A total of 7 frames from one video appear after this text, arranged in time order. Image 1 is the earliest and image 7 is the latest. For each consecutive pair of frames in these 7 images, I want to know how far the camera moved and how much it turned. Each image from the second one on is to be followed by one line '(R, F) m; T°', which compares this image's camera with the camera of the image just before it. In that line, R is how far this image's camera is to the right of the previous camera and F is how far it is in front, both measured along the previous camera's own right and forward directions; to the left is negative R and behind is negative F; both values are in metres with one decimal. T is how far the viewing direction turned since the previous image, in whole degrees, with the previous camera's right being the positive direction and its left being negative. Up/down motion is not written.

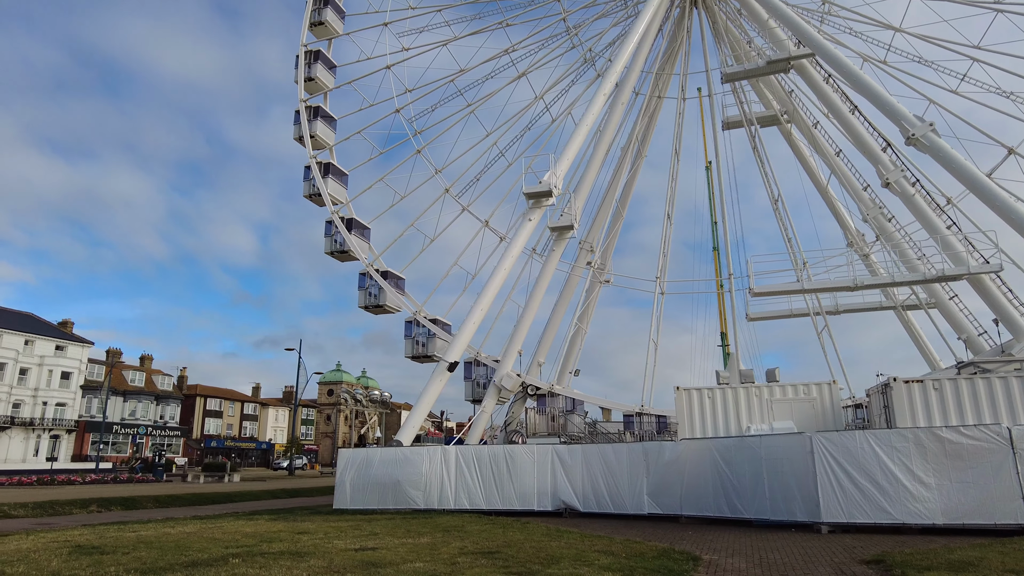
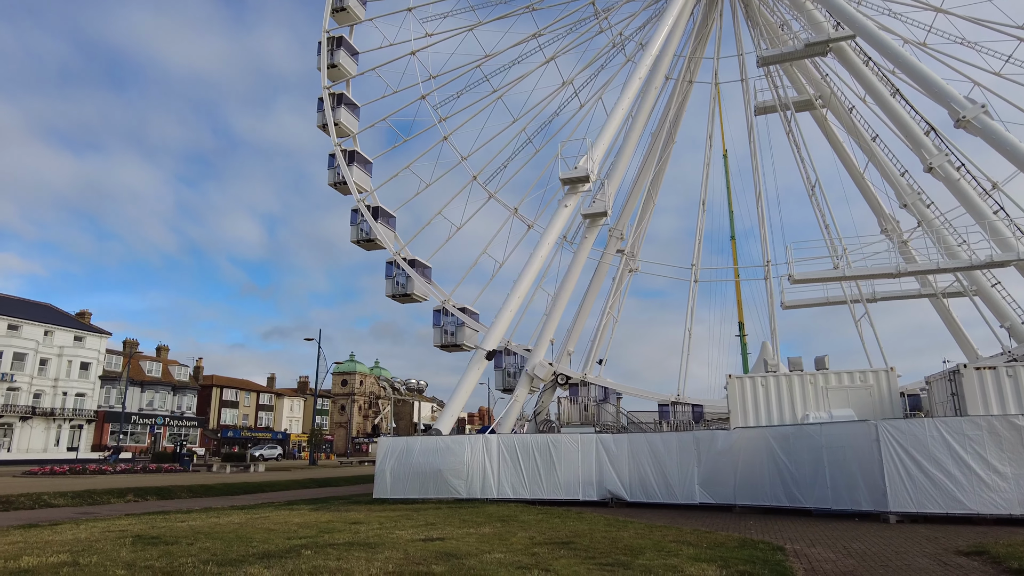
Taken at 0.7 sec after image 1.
(-1.1, +0.3) m; -1°
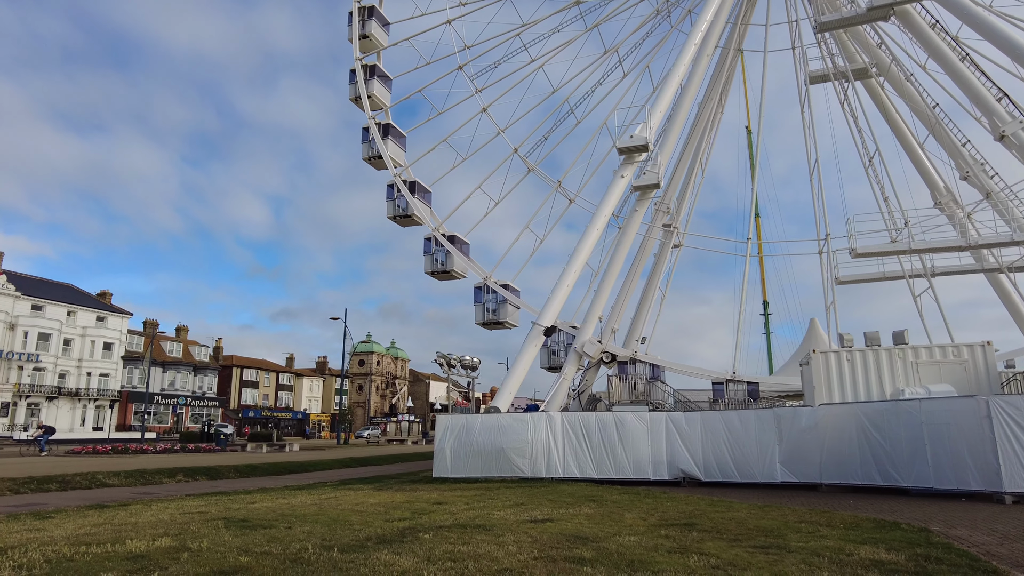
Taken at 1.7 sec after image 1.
(-1.6, +0.7) m; 0°
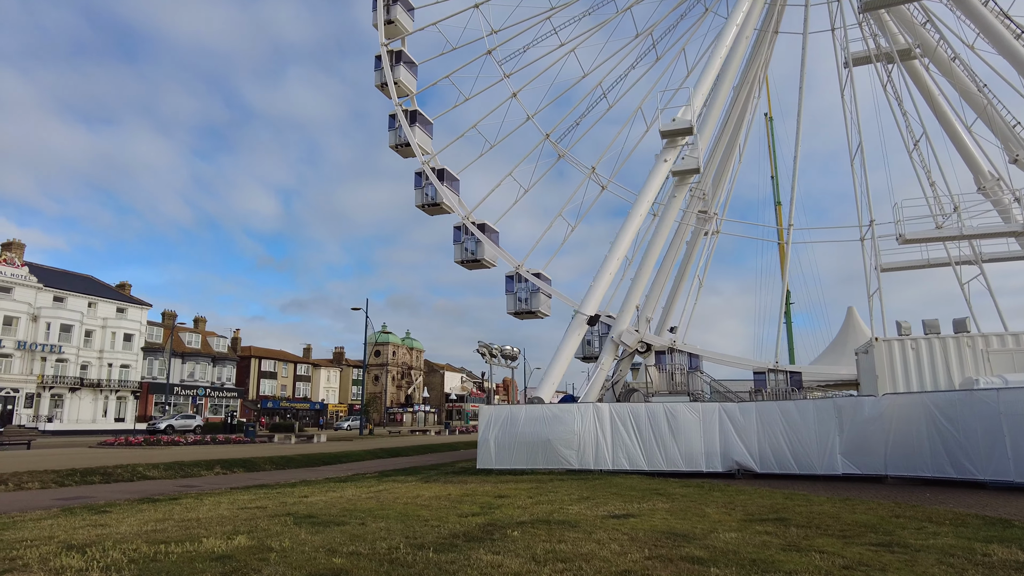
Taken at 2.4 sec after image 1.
(-1.0, +0.5) m; -1°
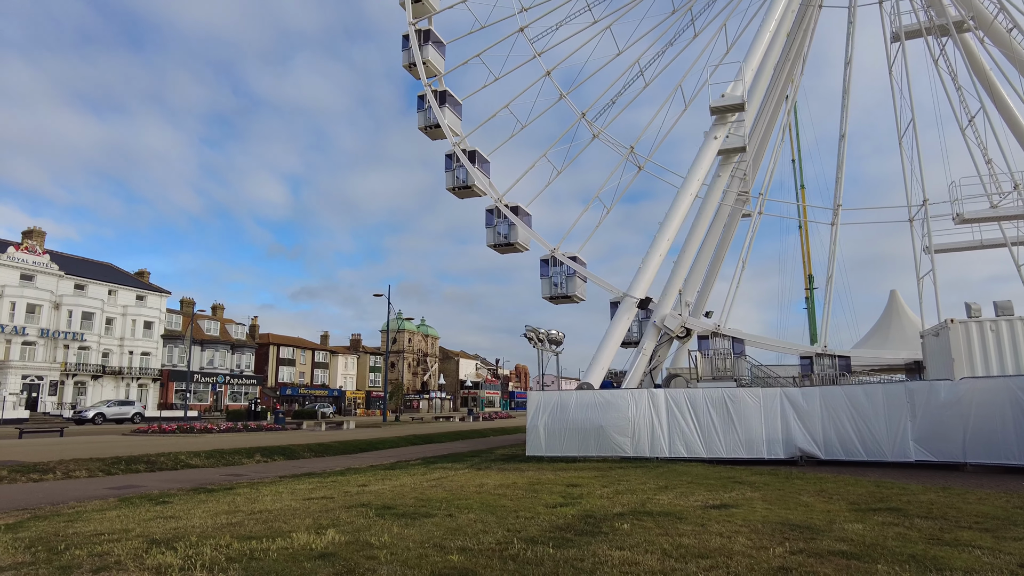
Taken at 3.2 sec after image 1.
(-1.1, +0.6) m; -1°
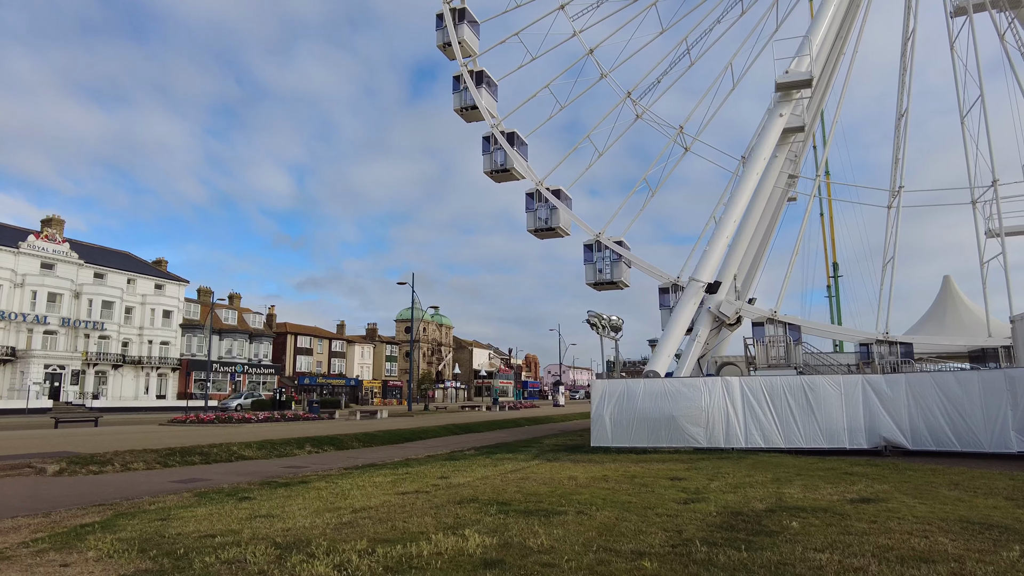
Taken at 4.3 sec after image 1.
(-1.6, +0.8) m; 0°
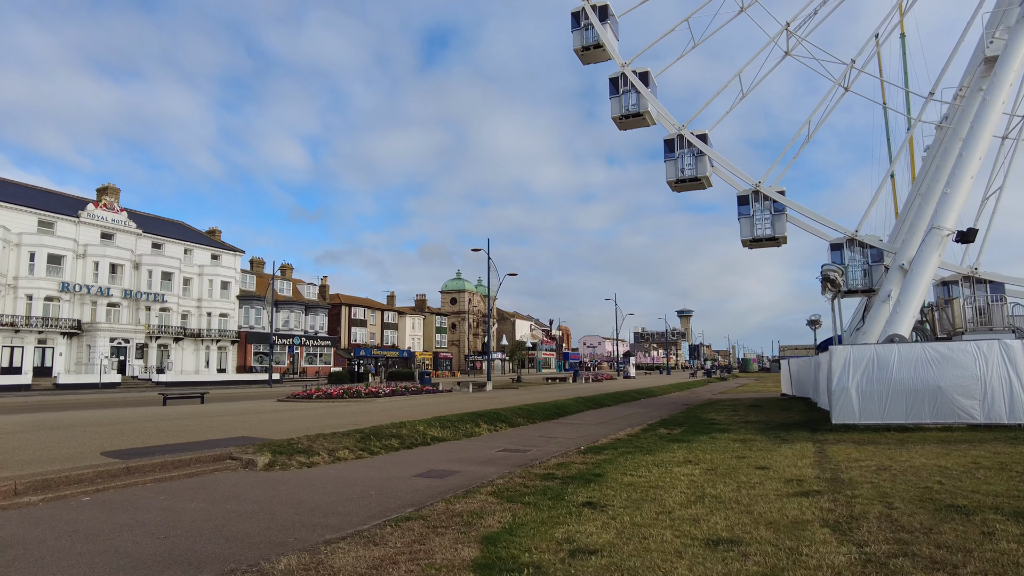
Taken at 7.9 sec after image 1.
(-4.8, +2.8) m; -1°
